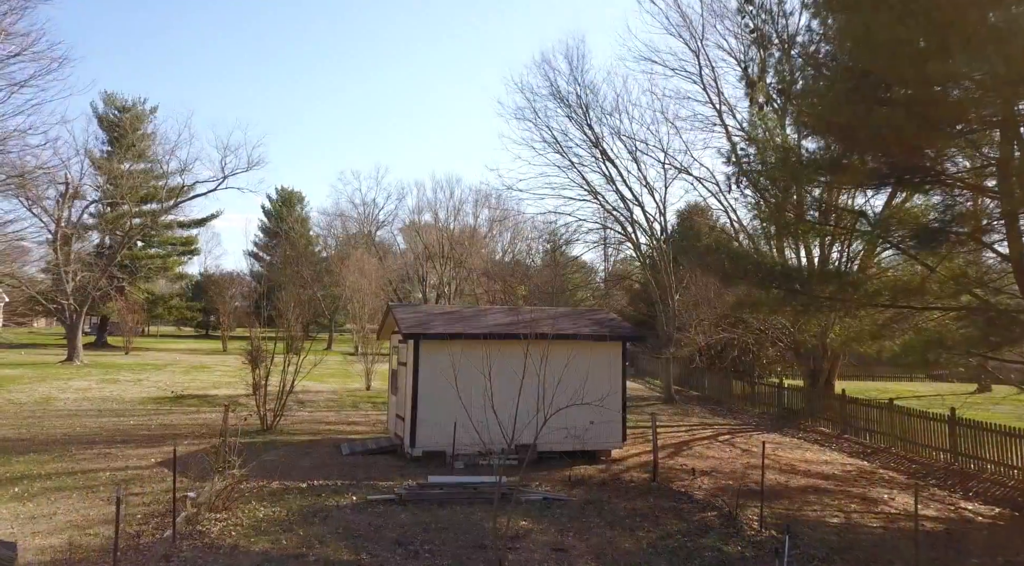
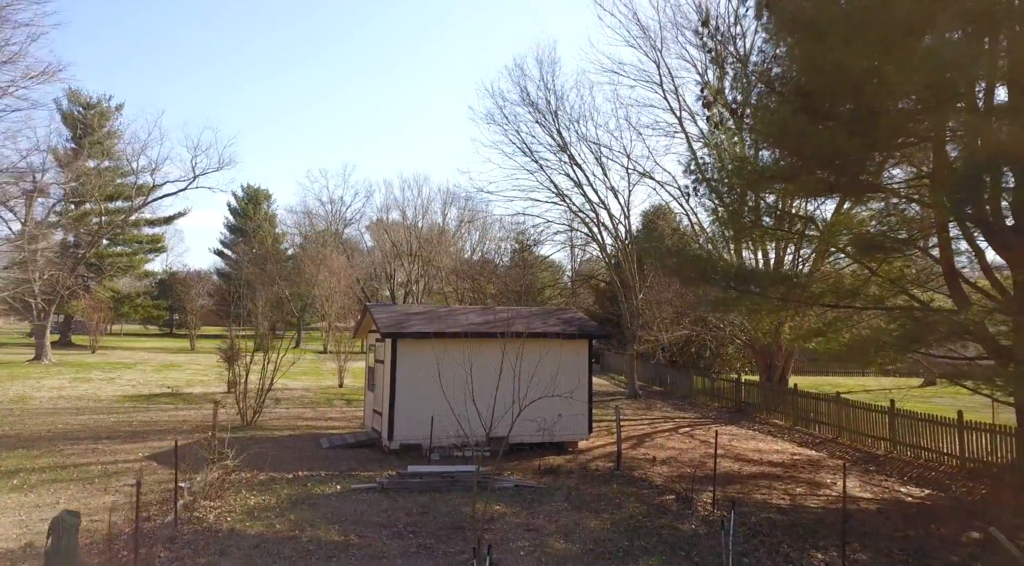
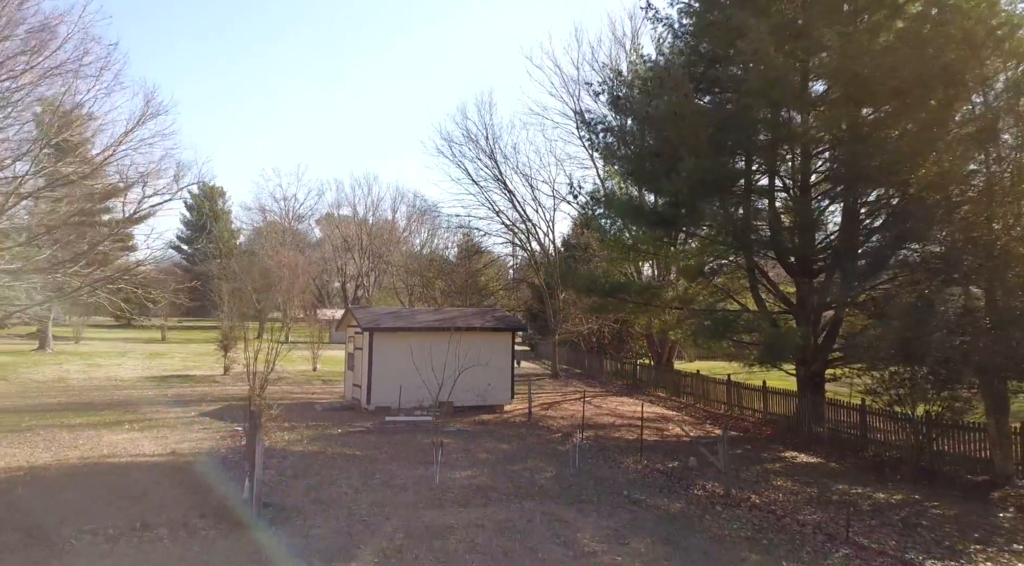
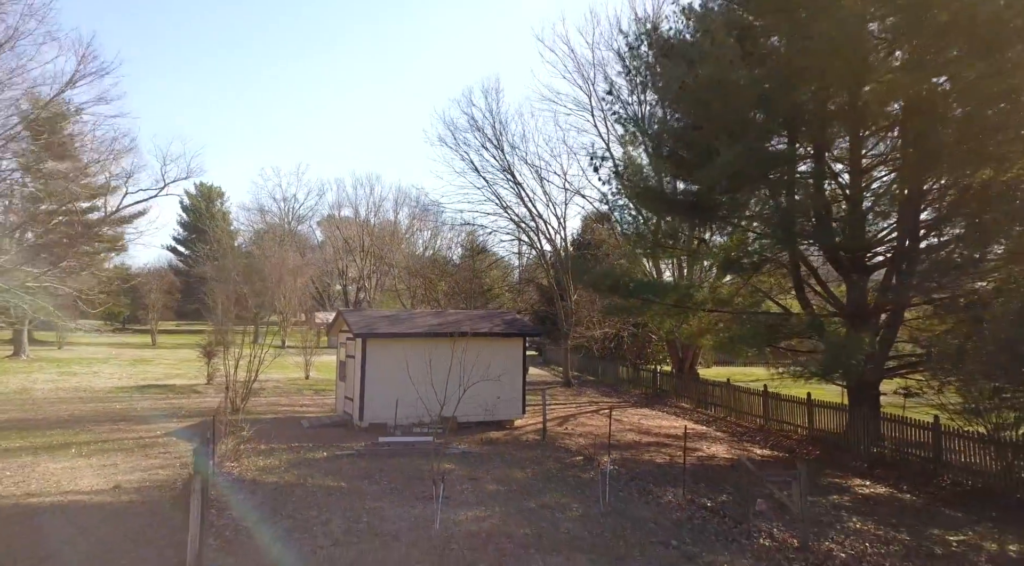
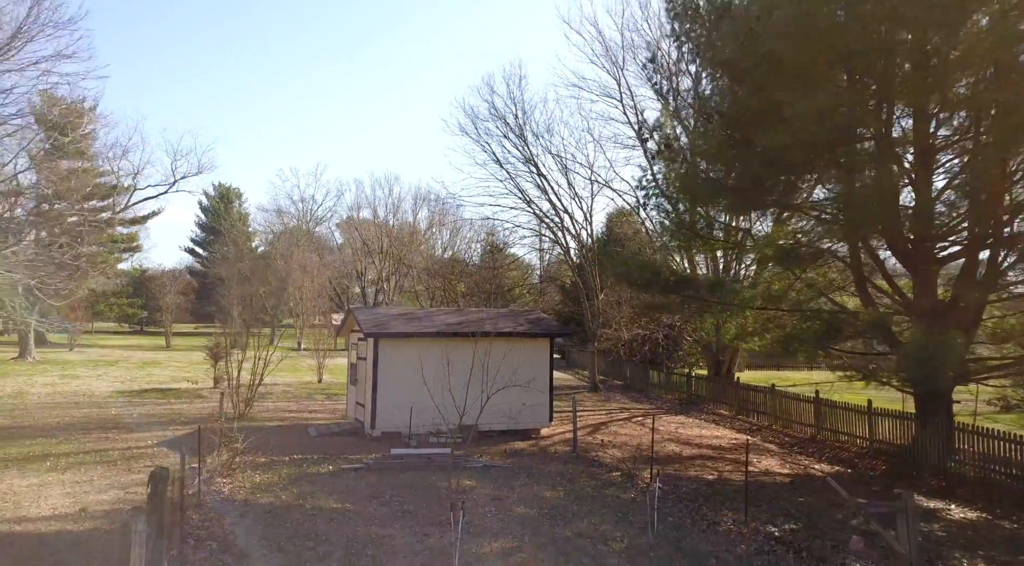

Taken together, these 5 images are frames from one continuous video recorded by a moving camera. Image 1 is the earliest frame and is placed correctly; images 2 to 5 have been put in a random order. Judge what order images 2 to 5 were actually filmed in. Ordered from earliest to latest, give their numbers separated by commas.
2, 5, 4, 3
